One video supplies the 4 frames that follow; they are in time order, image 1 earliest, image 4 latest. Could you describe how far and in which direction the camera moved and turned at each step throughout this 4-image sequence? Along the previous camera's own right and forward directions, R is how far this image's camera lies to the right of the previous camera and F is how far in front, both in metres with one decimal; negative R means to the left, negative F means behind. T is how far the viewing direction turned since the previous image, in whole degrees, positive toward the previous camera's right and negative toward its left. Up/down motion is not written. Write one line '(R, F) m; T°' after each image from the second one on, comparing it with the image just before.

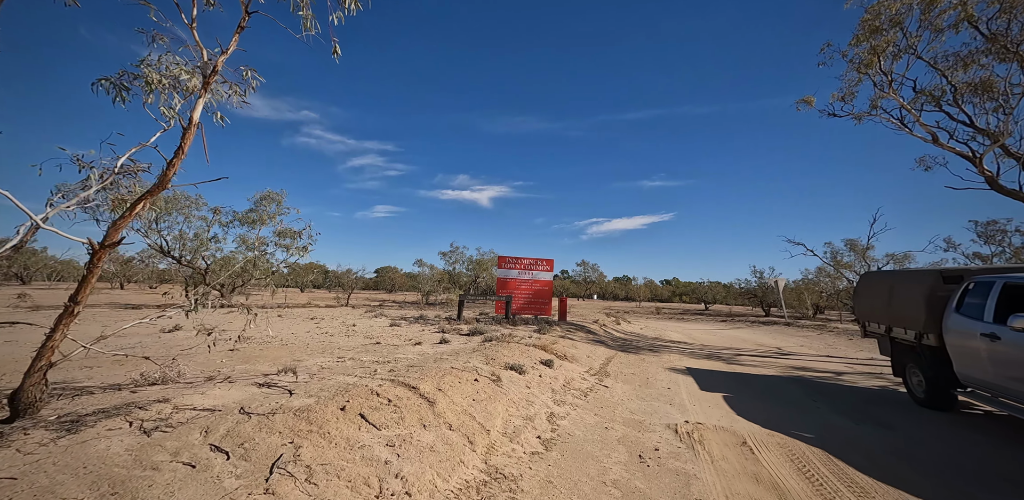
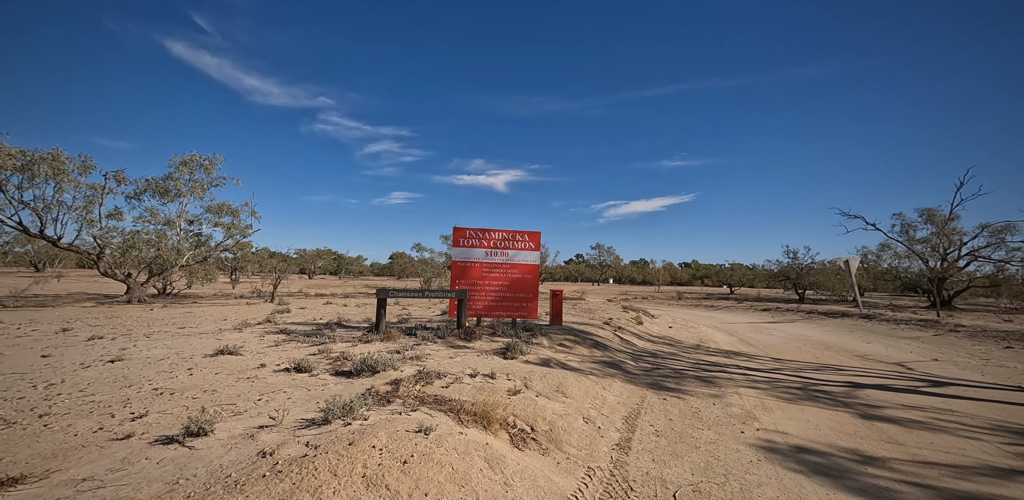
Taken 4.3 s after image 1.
(+1.3, +6.4) m; -2°
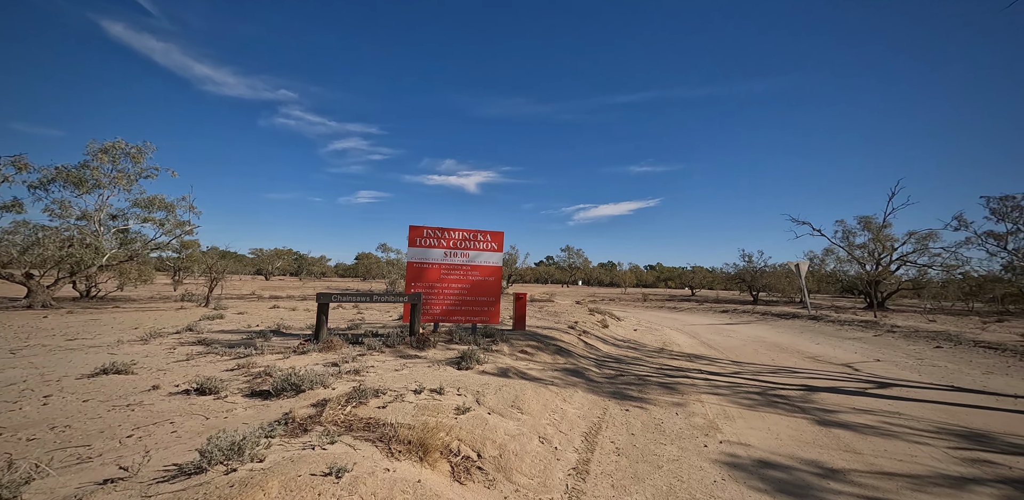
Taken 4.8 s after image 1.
(+0.2, +0.5) m; +4°
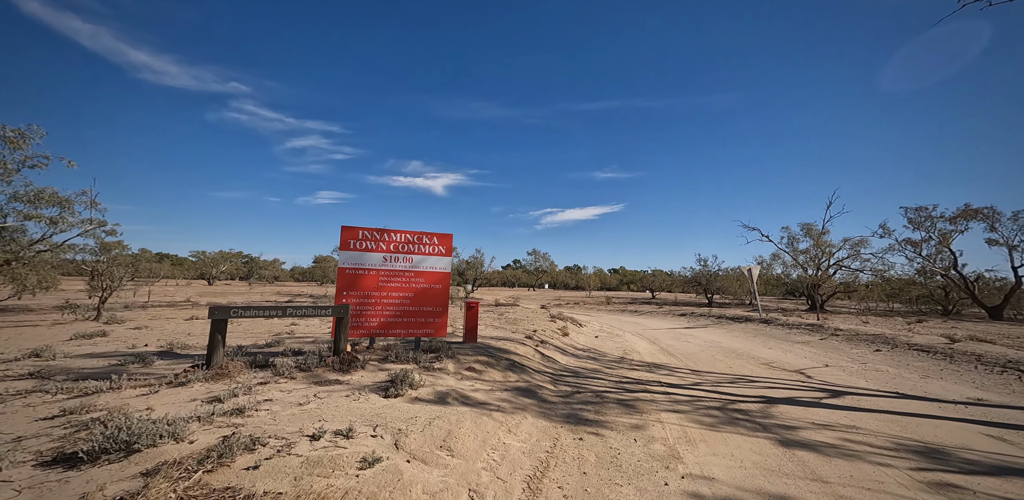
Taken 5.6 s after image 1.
(+0.4, +1.0) m; +5°
